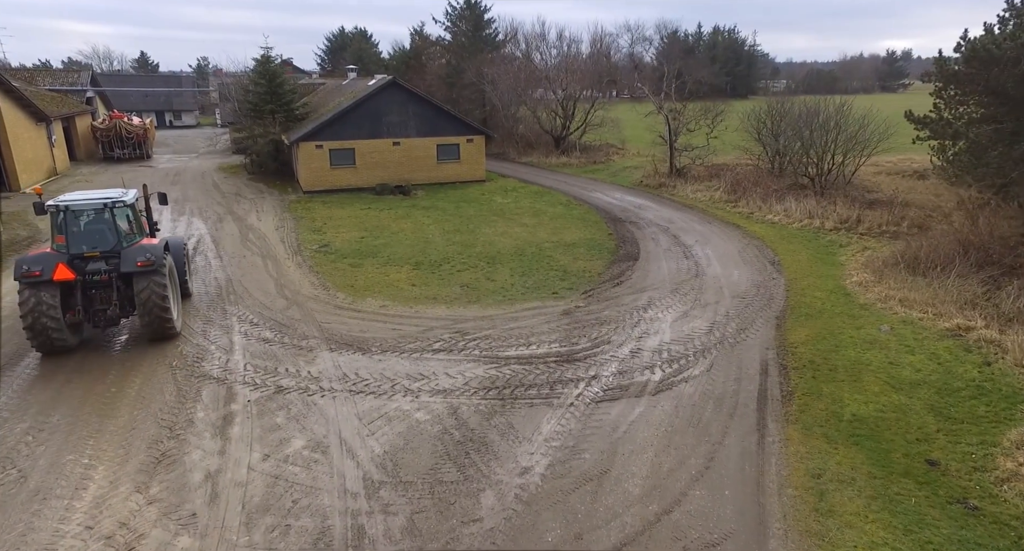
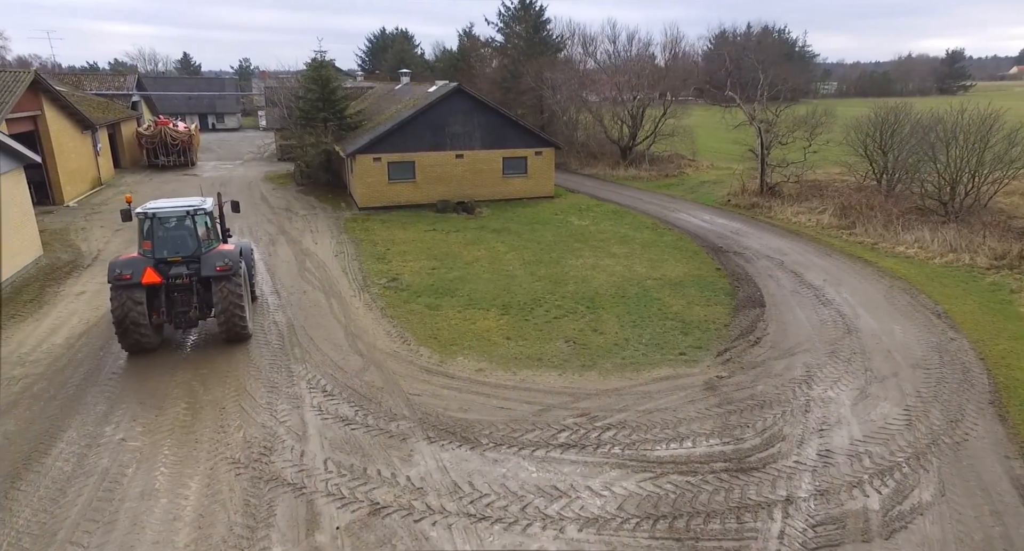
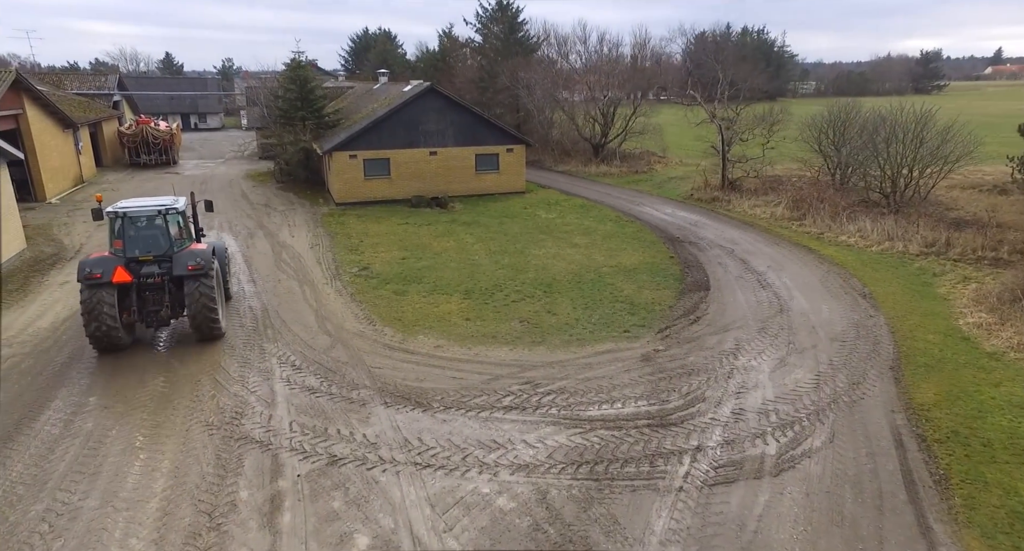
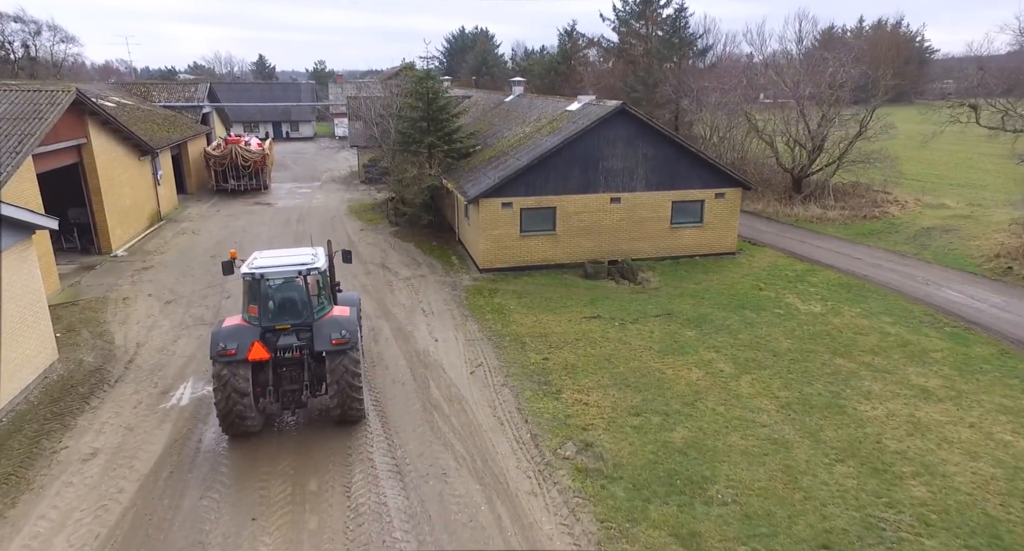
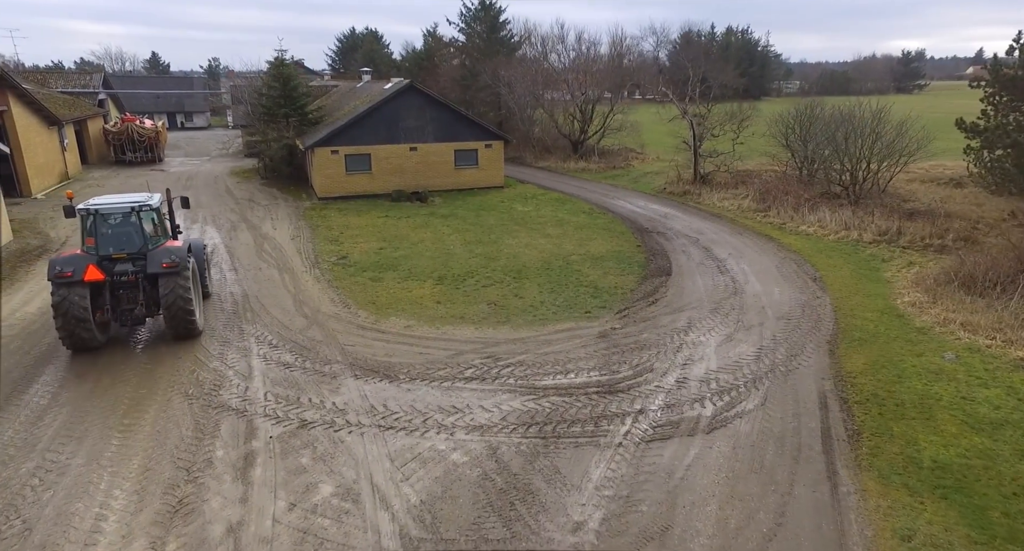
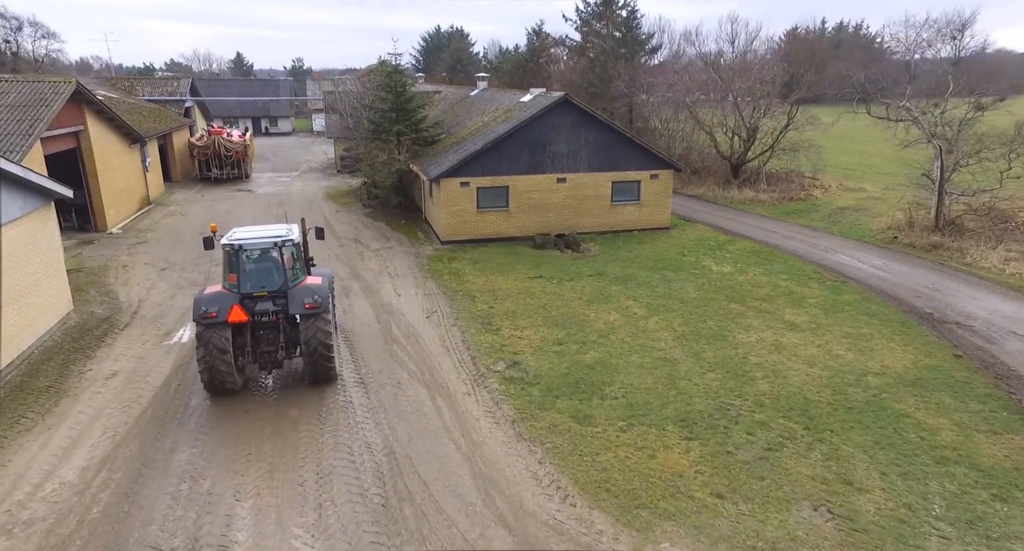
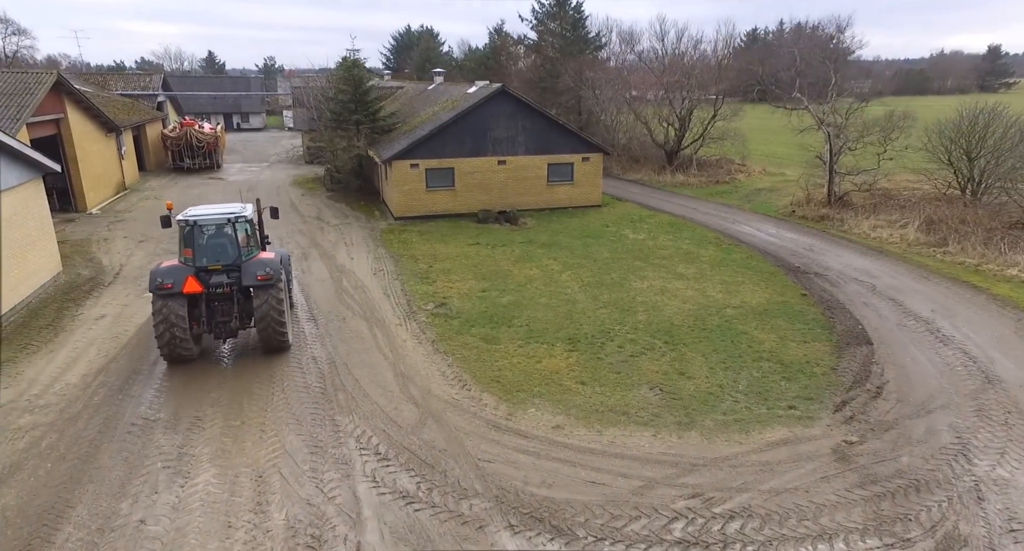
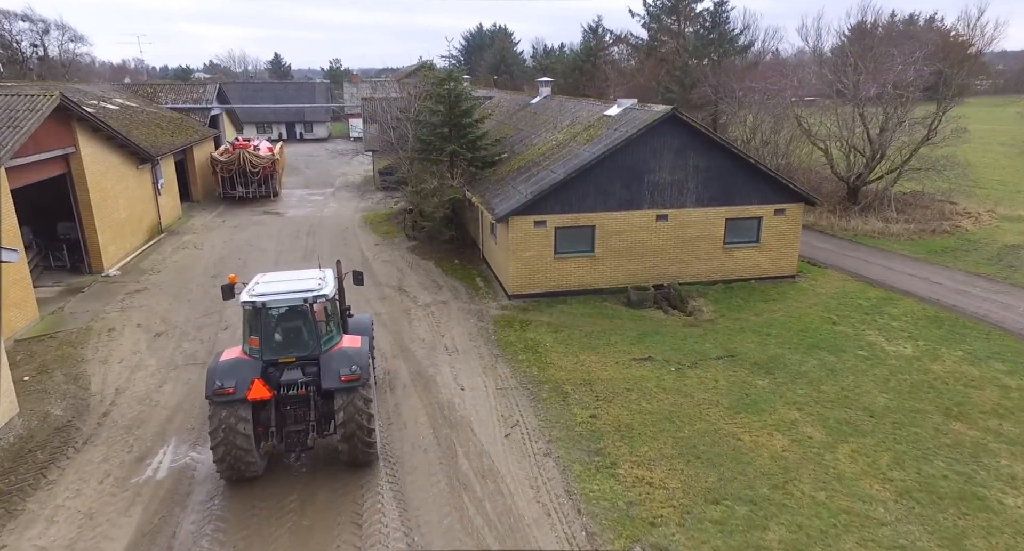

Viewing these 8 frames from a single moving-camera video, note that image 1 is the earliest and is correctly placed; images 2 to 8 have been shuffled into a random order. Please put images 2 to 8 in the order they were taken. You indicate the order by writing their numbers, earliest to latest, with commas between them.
5, 3, 2, 7, 6, 4, 8
